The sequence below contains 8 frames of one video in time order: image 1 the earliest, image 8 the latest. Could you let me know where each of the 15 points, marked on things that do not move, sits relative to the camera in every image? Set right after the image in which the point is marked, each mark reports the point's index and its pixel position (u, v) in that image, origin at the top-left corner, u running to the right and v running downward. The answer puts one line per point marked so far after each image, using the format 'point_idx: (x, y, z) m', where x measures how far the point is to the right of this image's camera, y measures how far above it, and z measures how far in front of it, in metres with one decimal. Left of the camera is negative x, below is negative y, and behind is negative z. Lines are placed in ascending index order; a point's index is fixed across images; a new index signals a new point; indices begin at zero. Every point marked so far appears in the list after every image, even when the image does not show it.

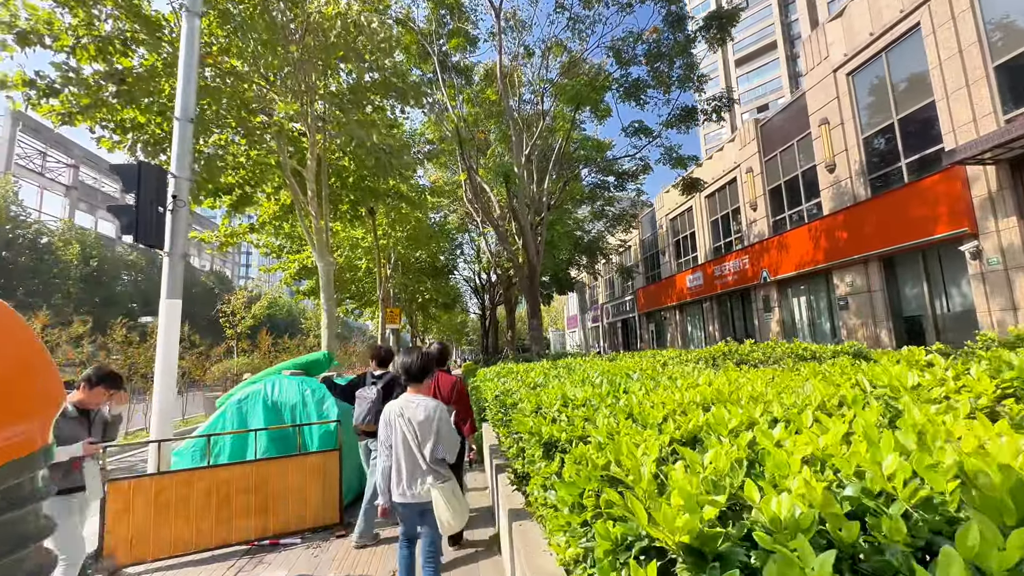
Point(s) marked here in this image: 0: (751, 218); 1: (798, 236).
0: (+8.4, +2.5, +16.6) m
1: (+8.4, +1.5, +14.0) m
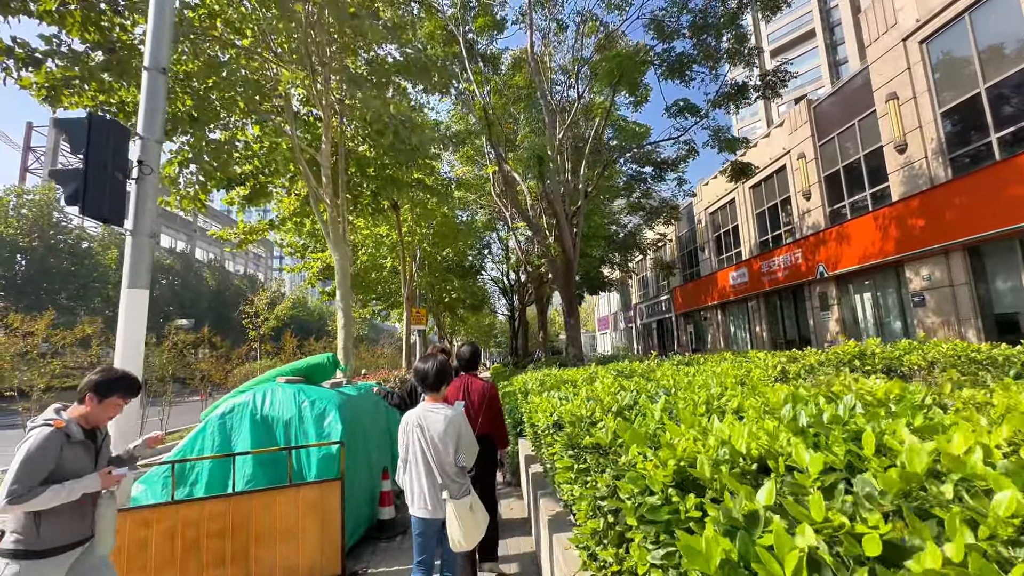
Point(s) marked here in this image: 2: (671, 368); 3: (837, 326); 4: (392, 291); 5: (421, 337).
0: (+9.4, +2.6, +15.2) m
1: (+9.3, +1.7, +12.6) m
2: (+2.0, -1.0, +5.8) m
3: (+9.6, -1.1, +13.9) m
4: (-4.4, -0.1, +17.3) m
5: (-3.4, -1.9, +17.6) m
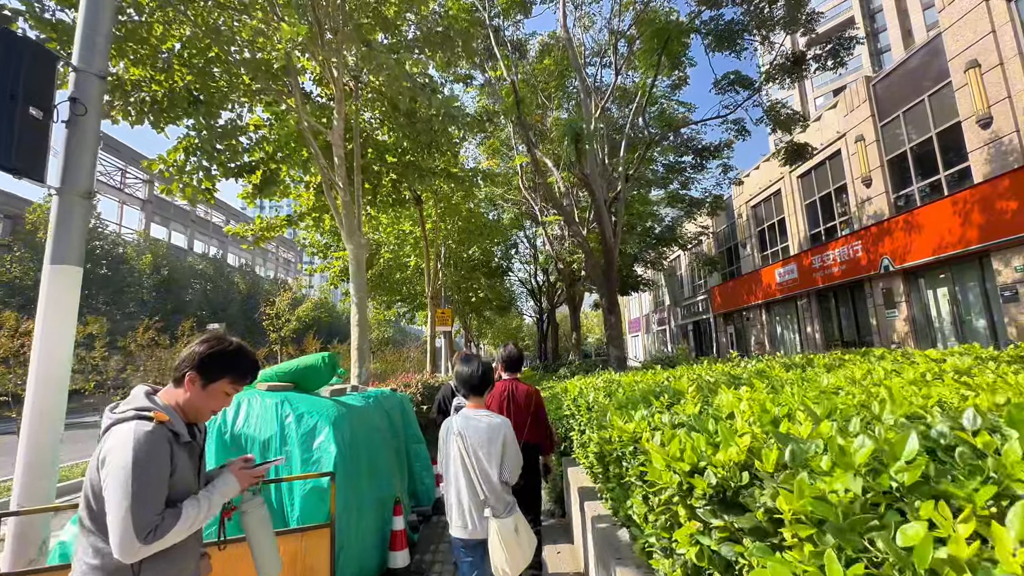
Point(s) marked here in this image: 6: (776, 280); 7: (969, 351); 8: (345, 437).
0: (+10.3, +2.7, +13.8) m
1: (+10.0, +1.8, +11.2) m
2: (+2.4, -0.9, +4.8) m
3: (+10.5, -1.0, +12.5) m
4: (-3.4, -0.1, +16.7) m
5: (-2.4, -1.9, +16.9) m
6: (+10.0, +0.3, +17.8) m
7: (+4.7, -0.6, +4.9) m
8: (-1.1, -1.0, +2.9) m
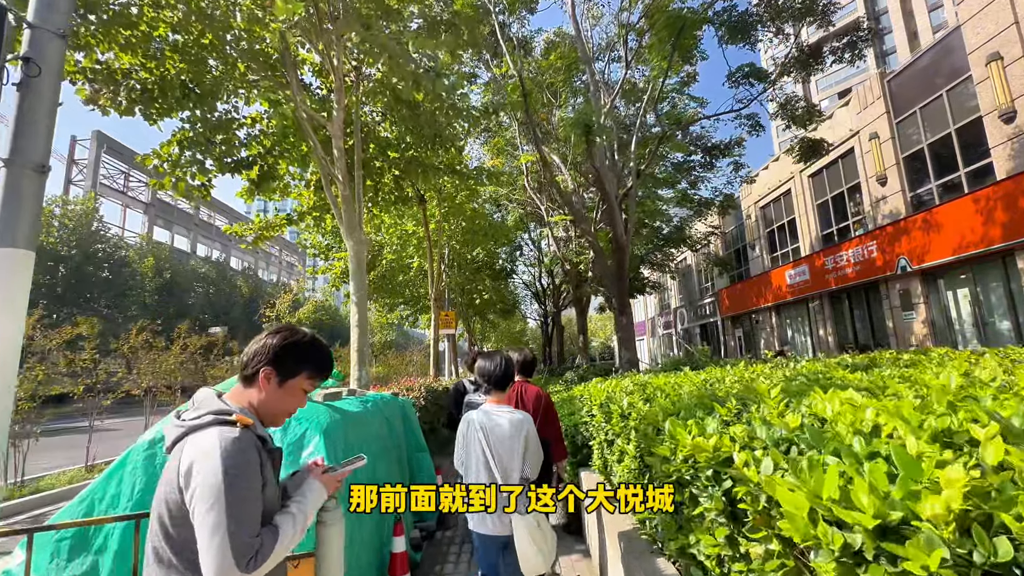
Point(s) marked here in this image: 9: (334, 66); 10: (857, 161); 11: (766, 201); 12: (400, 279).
0: (+10.5, +2.6, +13.5) m
1: (+10.2, +1.8, +10.8) m
2: (+2.5, -0.8, +4.5) m
3: (+10.6, -1.0, +12.1) m
4: (-3.2, -0.2, +16.4) m
5: (-2.2, -1.9, +16.5) m
6: (+10.1, +0.2, +17.4) m
7: (+4.8, -0.6, +4.5) m
8: (-1.0, -0.9, +2.6) m
9: (-2.5, +3.0, +6.5) m
10: (+10.5, +3.9, +14.3) m
11: (+10.5, +3.6, +19.5) m
12: (-3.6, +0.3, +15.3) m
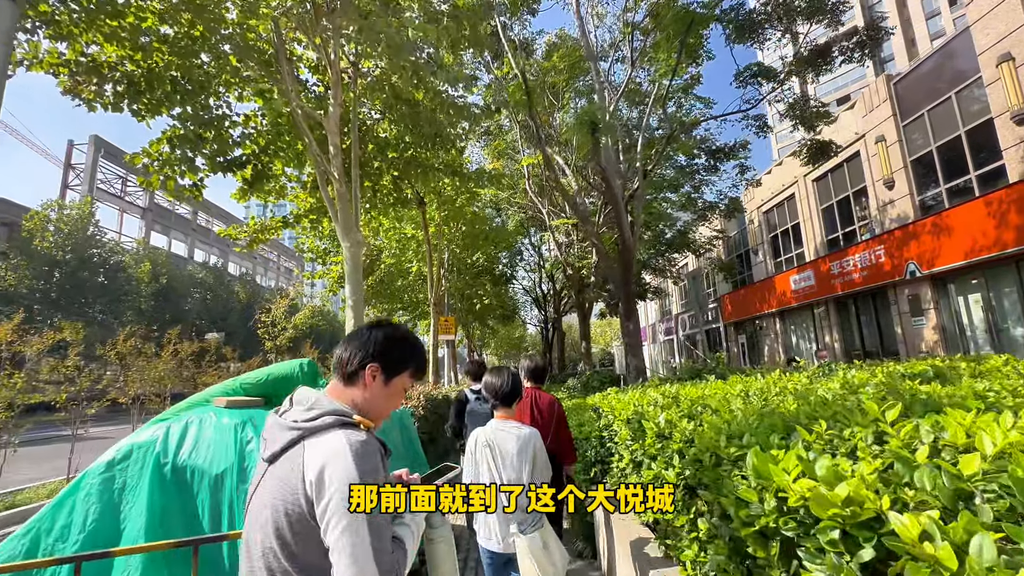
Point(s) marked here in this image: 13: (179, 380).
0: (+10.5, +2.5, +13.2) m
1: (+10.2, +1.7, +10.6) m
2: (+2.5, -0.8, +4.2) m
3: (+10.6, -1.1, +11.8) m
4: (-3.2, -0.4, +16.1) m
5: (-2.2, -2.1, +16.2) m
6: (+10.2, 0.0, +17.2) m
7: (+4.9, -0.6, +4.3) m
8: (-0.9, -0.9, +2.3) m
9: (-2.4, +3.0, +6.3) m
10: (+10.5, +3.7, +14.1) m
11: (+10.5, +3.4, +19.3) m
12: (-3.6, +0.1, +15.0) m
13: (-6.0, -1.6, +8.5) m
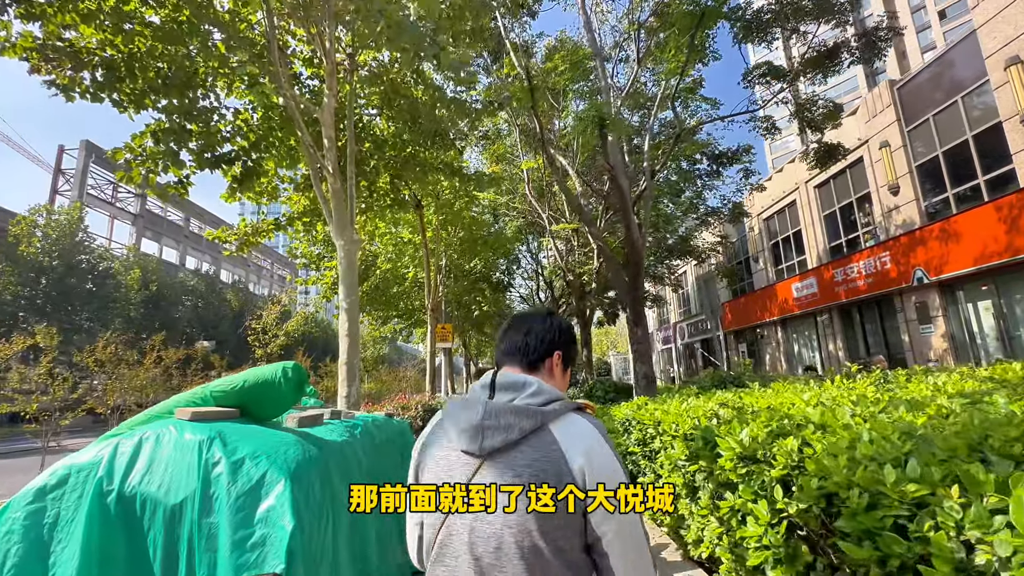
0: (+10.5, +2.3, +13.0) m
1: (+10.2, +1.5, +10.4) m
2: (+2.6, -0.8, +3.9) m
3: (+10.6, -1.3, +11.6) m
4: (-3.2, -0.6, +15.7) m
5: (-2.2, -2.3, +15.8) m
6: (+10.1, -0.3, +16.9) m
7: (+4.9, -0.6, +4.0) m
8: (-0.8, -0.9, +1.9) m
9: (-2.4, +3.0, +5.9) m
10: (+10.5, +3.5, +14.0) m
11: (+10.4, +3.0, +19.1) m
12: (-3.7, -0.1, +14.6) m
13: (-6.0, -1.7, +8.0) m
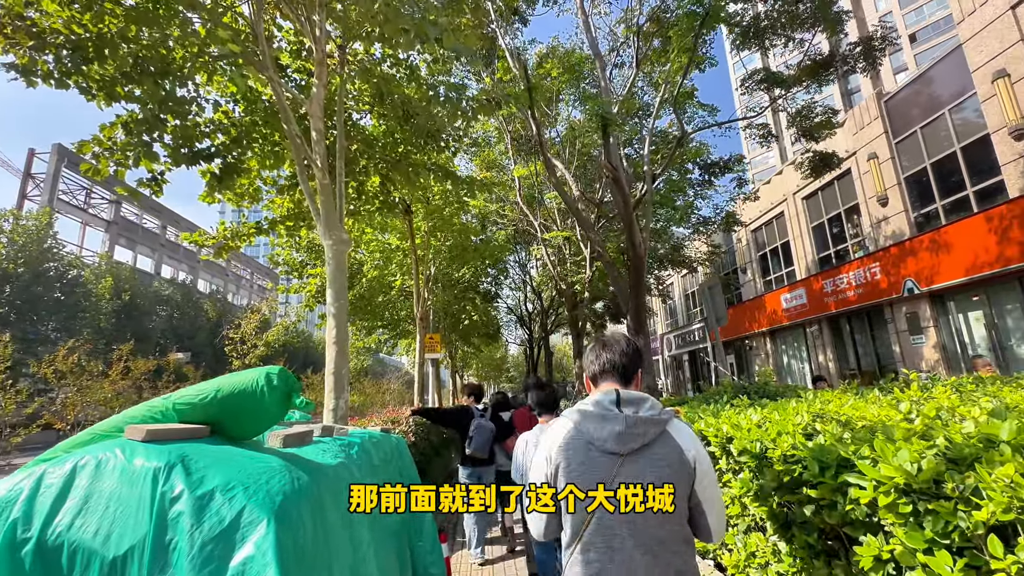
0: (+10.2, +2.0, +13.1) m
1: (+10.0, +1.3, +10.4) m
2: (+2.7, -0.9, +3.6) m
3: (+10.4, -1.6, +11.6) m
4: (-3.6, -0.9, +15.2) m
5: (-2.6, -2.6, +15.3) m
6: (+9.7, -0.6, +16.9) m
7: (+5.0, -0.7, +3.8) m
8: (-0.7, -0.8, +1.6) m
9: (-2.4, +2.9, +5.6) m
10: (+10.2, +3.2, +14.1) m
11: (+10.0, +2.6, +19.2) m
12: (-4.0, -0.3, +14.1) m
13: (-6.1, -1.8, +7.5) m
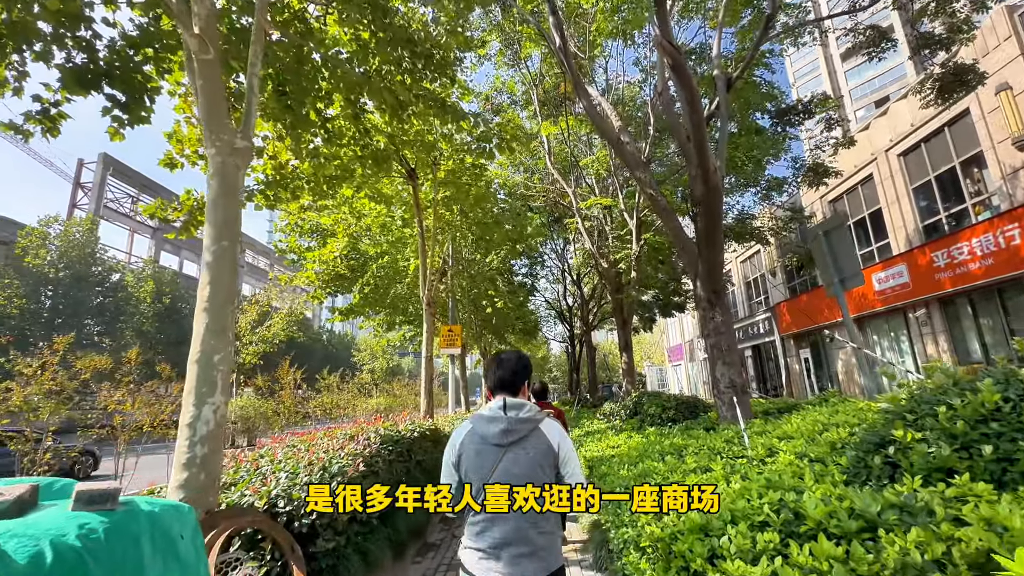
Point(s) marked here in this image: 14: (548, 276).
0: (+10.9, +2.7, +10.2) m
1: (+10.5, +2.0, +7.5) m
2: (+2.5, -0.4, +1.4) m
3: (+11.0, -0.9, +8.6) m
4: (-2.6, -0.6, +13.6) m
5: (-1.6, -2.3, +13.6) m
6: (+10.8, 0.0, +14.0) m
7: (+4.9, -0.1, +1.4) m
8: (-1.0, -0.4, -0.3) m
9: (-2.4, +3.3, +3.9) m
10: (+10.9, +3.8, +11.1) m
11: (+11.2, +3.3, +16.3) m
12: (-3.1, 0.0, +12.5) m
13: (-5.8, -1.5, +6.0) m
14: (+1.4, +0.6, +18.0) m
